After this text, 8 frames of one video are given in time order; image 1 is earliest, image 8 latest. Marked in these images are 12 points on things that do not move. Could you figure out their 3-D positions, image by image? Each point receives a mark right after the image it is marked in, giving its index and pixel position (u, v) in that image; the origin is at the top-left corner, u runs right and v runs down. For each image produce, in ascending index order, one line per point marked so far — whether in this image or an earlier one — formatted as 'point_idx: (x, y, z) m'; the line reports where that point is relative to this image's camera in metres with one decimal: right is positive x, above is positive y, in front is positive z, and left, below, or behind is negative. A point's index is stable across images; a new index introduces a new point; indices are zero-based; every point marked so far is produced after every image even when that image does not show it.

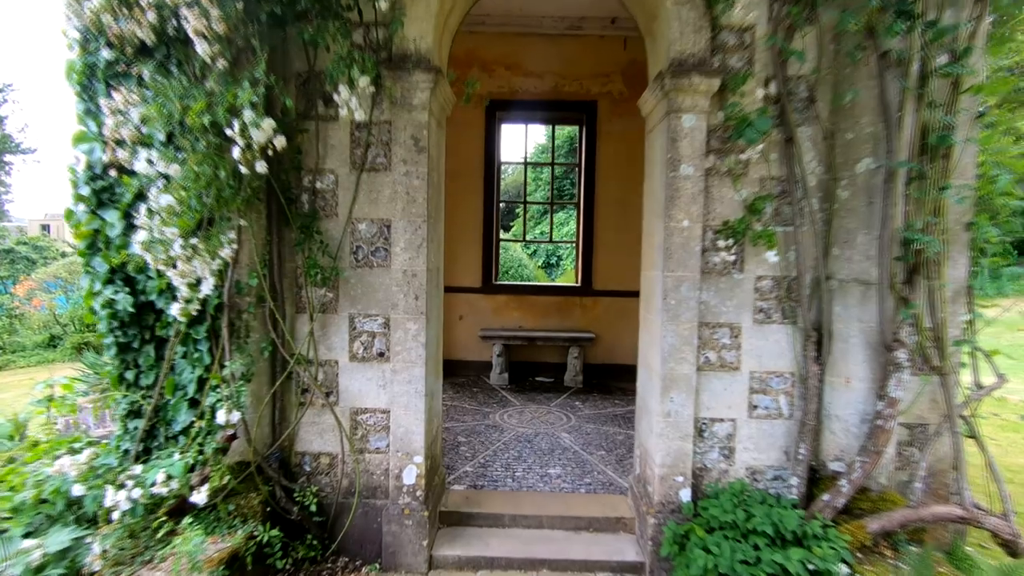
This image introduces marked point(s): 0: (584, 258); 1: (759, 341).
0: (+0.6, +0.2, +4.5) m
1: (+0.9, -0.2, +1.9) m
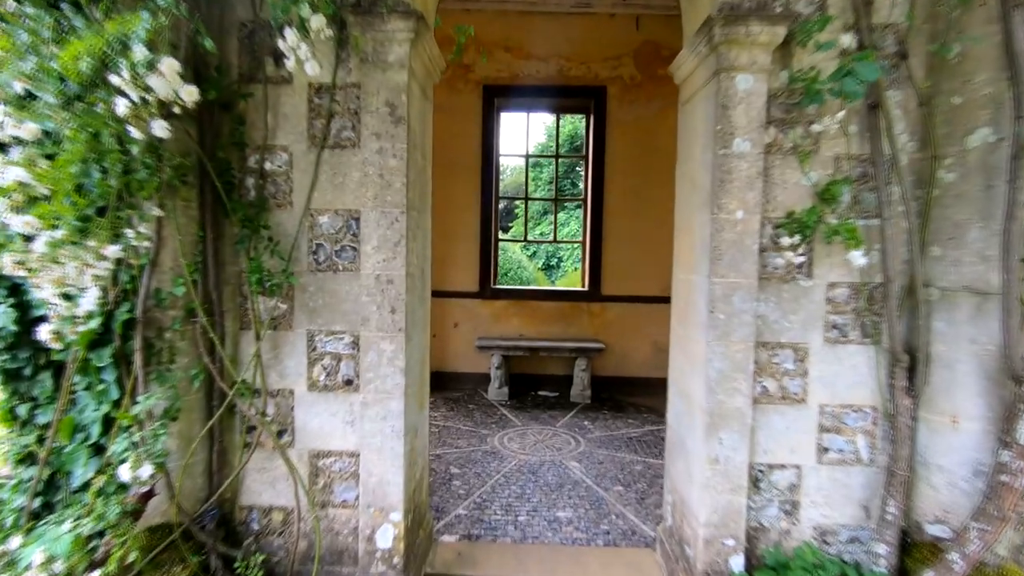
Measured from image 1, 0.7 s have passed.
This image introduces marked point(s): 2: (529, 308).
0: (+0.6, +0.2, +4.1) m
1: (+0.9, -0.2, +1.5) m
2: (+0.1, -0.2, +4.2) m
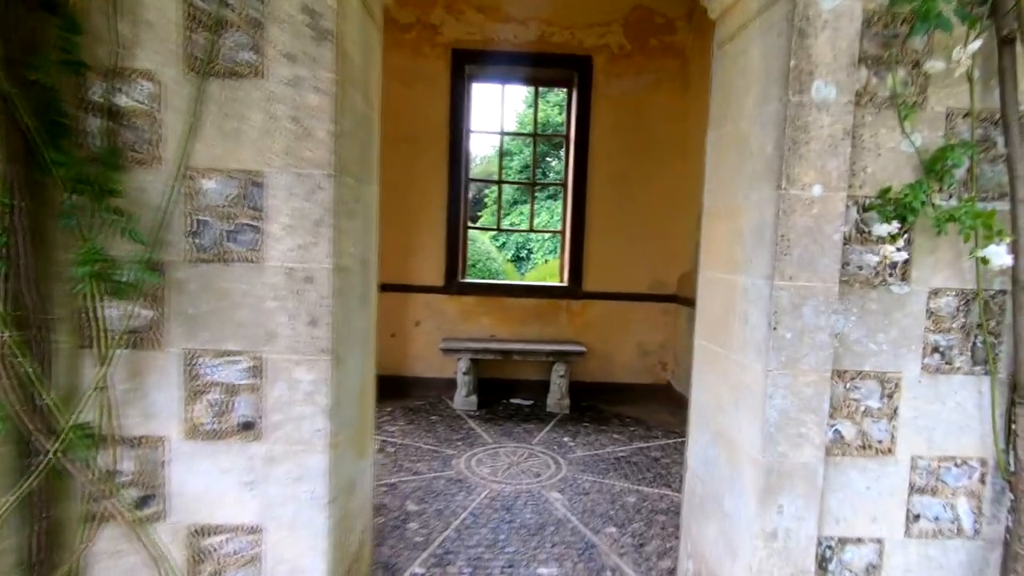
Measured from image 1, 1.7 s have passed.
0: (+0.4, +0.2, +3.7) m
1: (+0.8, -0.2, +1.1) m
2: (-0.1, -0.1, +3.7) m
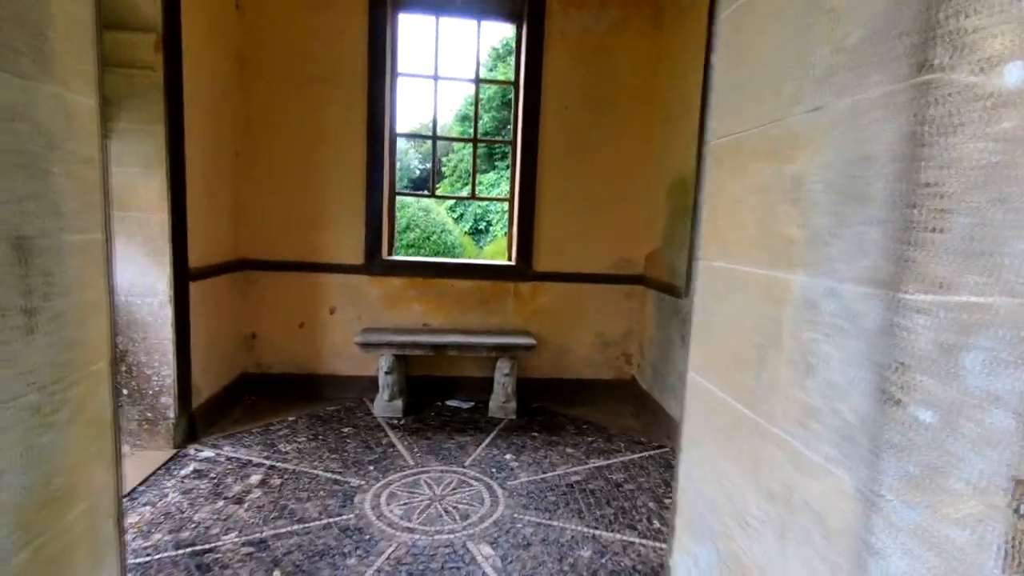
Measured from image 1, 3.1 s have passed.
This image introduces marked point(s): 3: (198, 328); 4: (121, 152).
0: (0.0, +0.4, +3.1) m
1: (+0.7, -0.3, +0.5) m
2: (-0.4, 0.0, +3.1) m
3: (-1.4, -0.2, +2.5) m
4: (-1.6, +0.5, +2.2) m
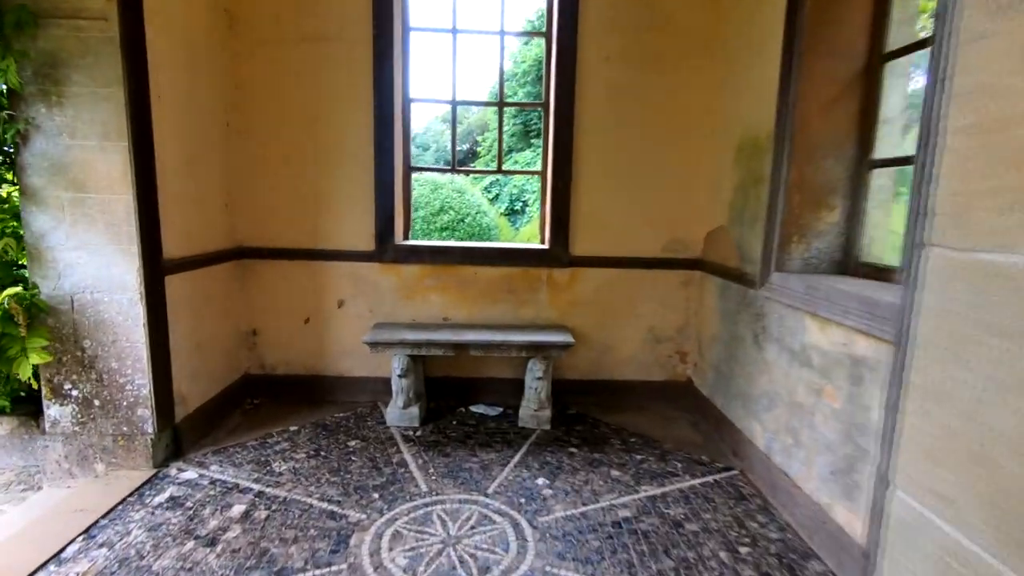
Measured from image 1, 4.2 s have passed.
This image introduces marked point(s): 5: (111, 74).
0: (+0.2, +0.4, +2.6) m
1: (+0.6, -0.3, +0.1) m
2: (-0.3, +0.1, +2.7) m
3: (-1.3, -0.2, +2.1) m
4: (-1.5, +0.6, +1.8) m
5: (-1.3, +0.7, +1.8) m
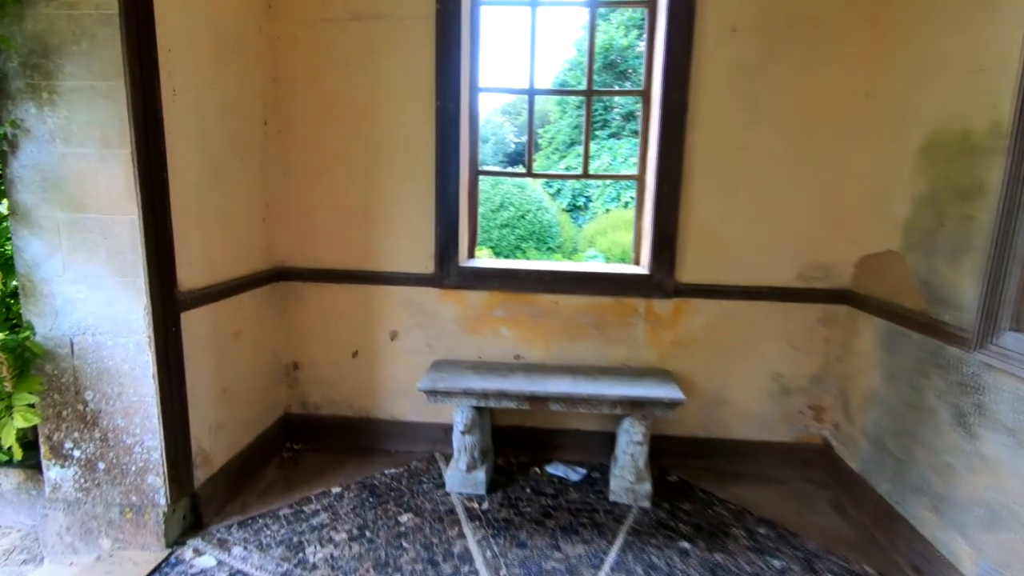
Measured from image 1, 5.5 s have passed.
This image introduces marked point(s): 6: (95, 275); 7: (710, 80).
0: (+0.6, +0.3, +2.1) m
1: (+0.7, -0.5, -0.5) m
2: (+0.1, -0.1, +2.2) m
3: (-1.0, -0.3, +1.8) m
4: (-1.2, +0.4, +1.5) m
5: (-1.1, +0.6, +1.4) m
6: (-1.2, 0.0, +1.5) m
7: (+0.7, +0.8, +2.0) m
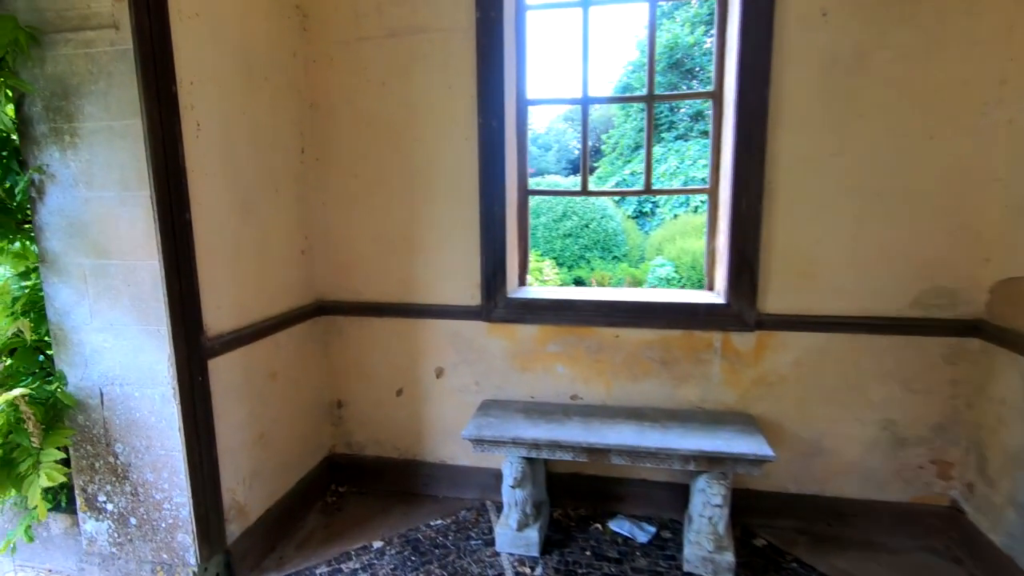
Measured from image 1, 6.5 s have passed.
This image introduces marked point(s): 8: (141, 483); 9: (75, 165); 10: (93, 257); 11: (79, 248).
0: (+0.7, +0.2, +1.8) m
1: (+0.6, -0.5, -0.8) m
2: (+0.3, -0.2, +1.9) m
3: (-0.9, -0.4, +1.7) m
4: (-1.1, +0.3, +1.4) m
5: (-1.0, +0.5, +1.3) m
6: (-1.1, -0.1, +1.5) m
7: (+0.9, +0.7, +1.7) m
8: (-1.1, -0.6, +1.5) m
9: (-1.1, +0.3, +1.4) m
10: (-1.1, +0.1, +1.4) m
11: (-1.2, +0.1, +1.4) m
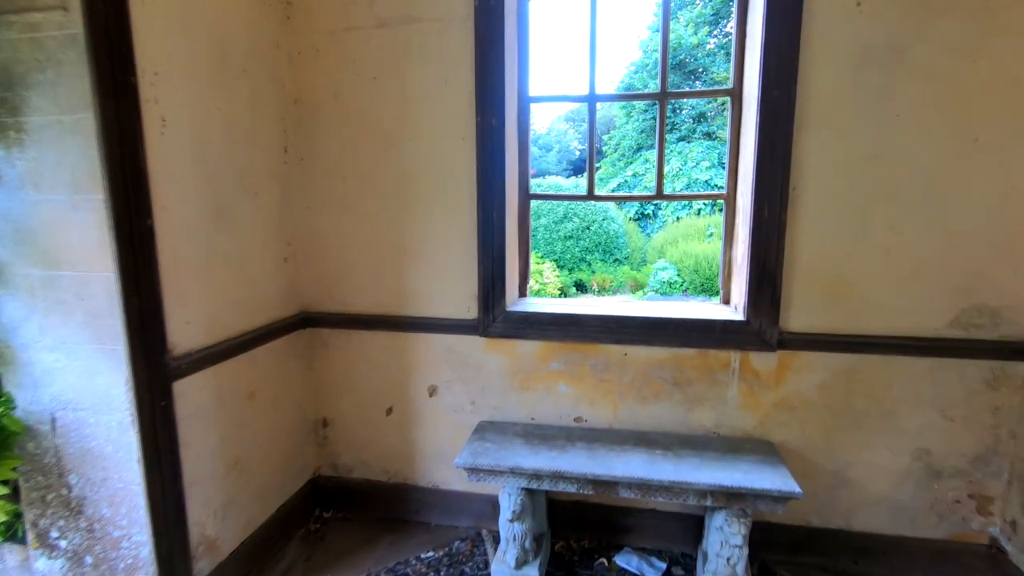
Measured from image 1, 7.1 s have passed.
0: (+0.7, +0.1, +1.6) m
1: (+0.6, -0.6, -1.0) m
2: (+0.3, -0.2, +1.8) m
3: (-0.9, -0.5, +1.5) m
4: (-1.1, +0.3, +1.2) m
5: (-1.0, +0.4, +1.2) m
6: (-1.1, -0.1, +1.3) m
7: (+0.9, +0.6, +1.5) m
8: (-1.1, -0.6, +1.4) m
9: (-1.1, +0.3, +1.2) m
10: (-1.1, +0.1, +1.3) m
11: (-1.2, +0.1, +1.3) m
